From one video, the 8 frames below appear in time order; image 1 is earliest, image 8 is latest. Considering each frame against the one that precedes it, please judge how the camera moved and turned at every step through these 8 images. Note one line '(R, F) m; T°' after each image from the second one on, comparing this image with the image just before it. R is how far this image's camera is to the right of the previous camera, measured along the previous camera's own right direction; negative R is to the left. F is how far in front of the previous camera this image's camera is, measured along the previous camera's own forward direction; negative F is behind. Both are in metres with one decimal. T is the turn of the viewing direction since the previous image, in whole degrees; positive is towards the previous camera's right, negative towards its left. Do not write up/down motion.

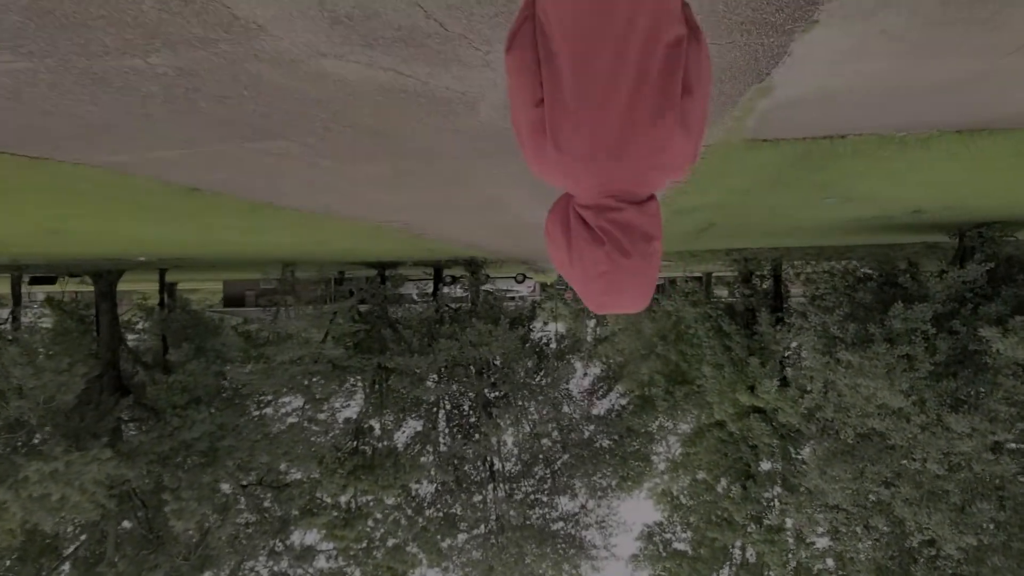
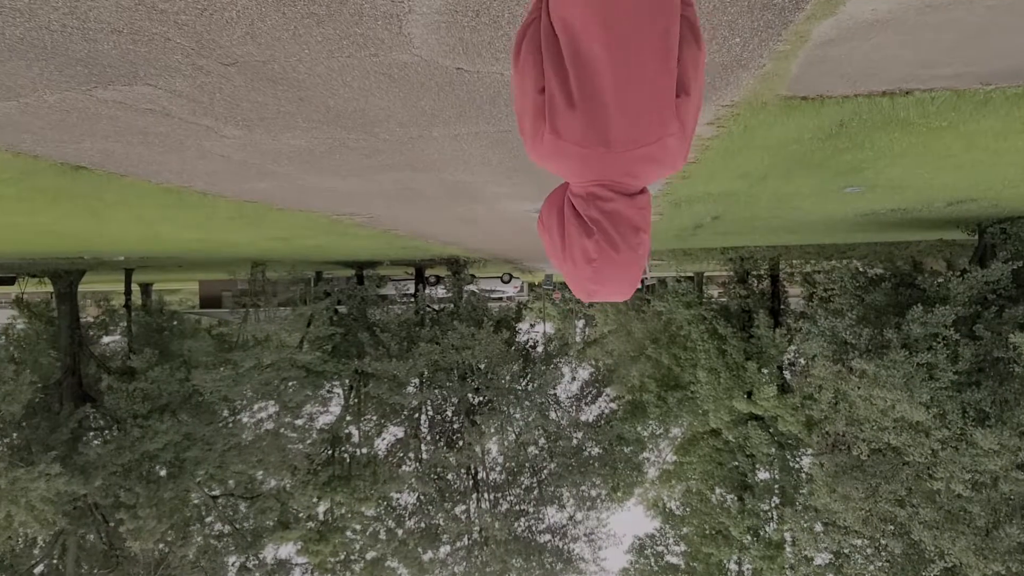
(+0.1, +0.8) m; +1°
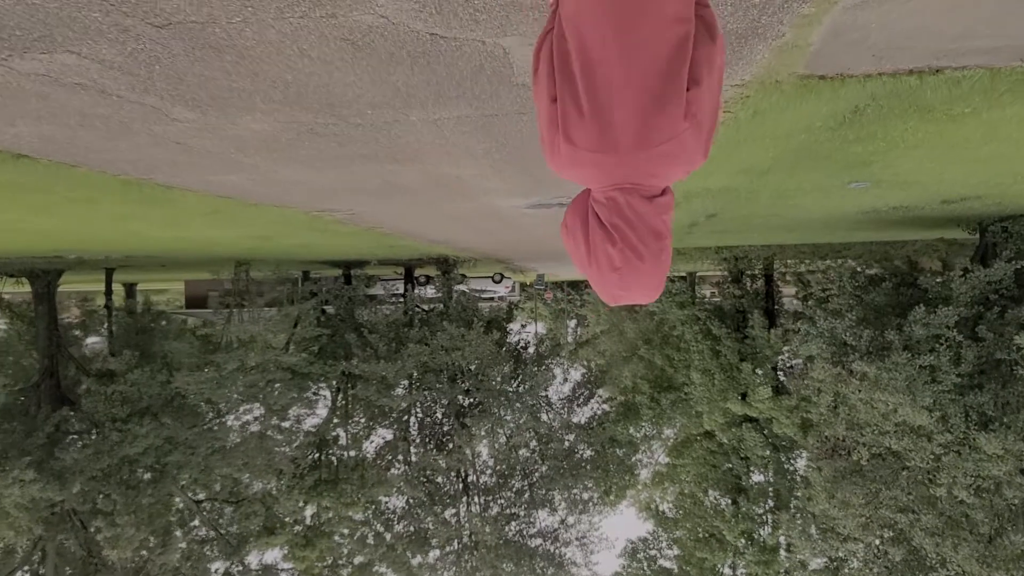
(0.0, +0.3) m; +1°
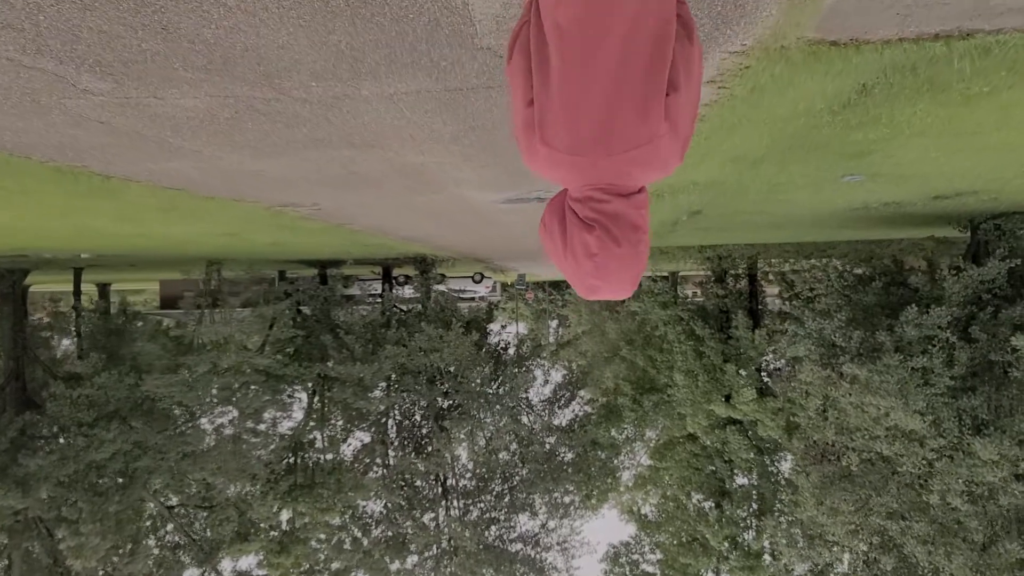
(0.0, +0.3) m; +1°
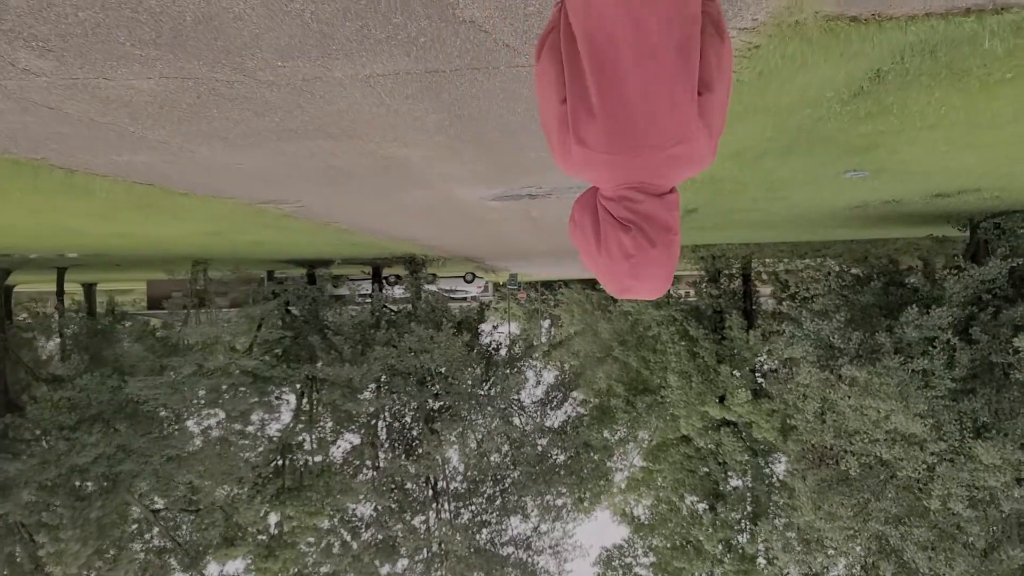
(0.0, +0.2) m; +1°
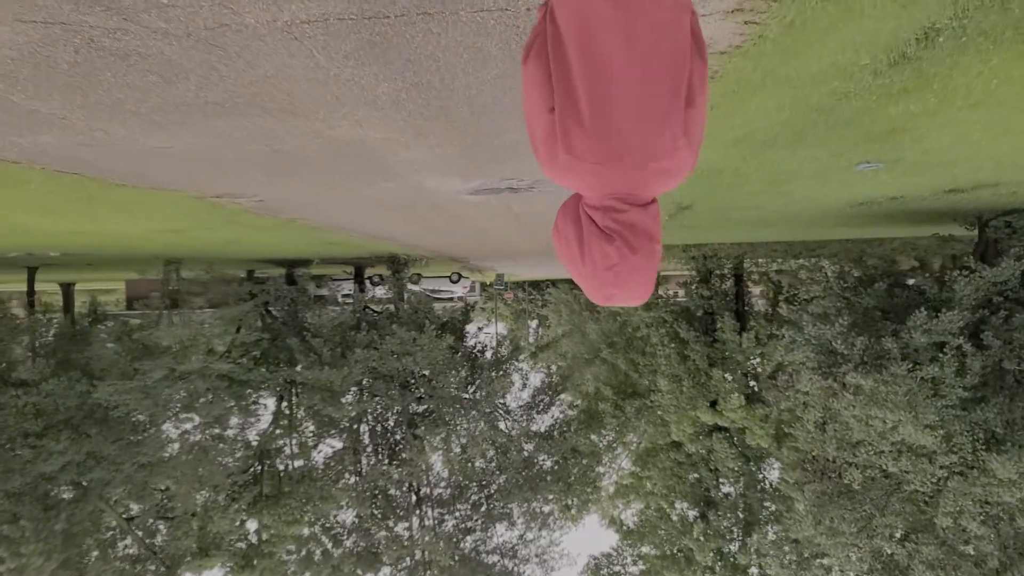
(0.0, +0.5) m; +1°
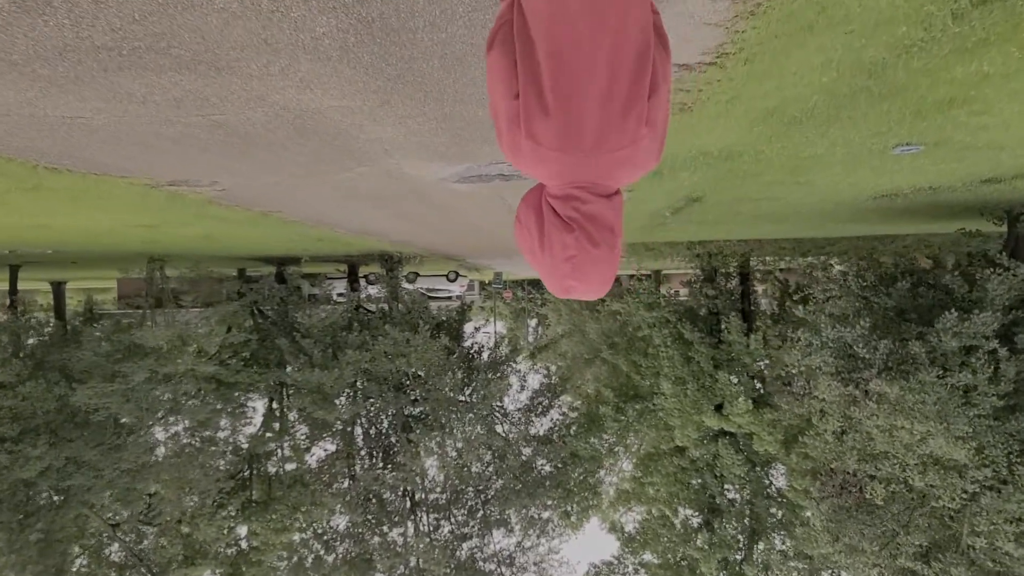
(0.0, +0.5) m; 0°
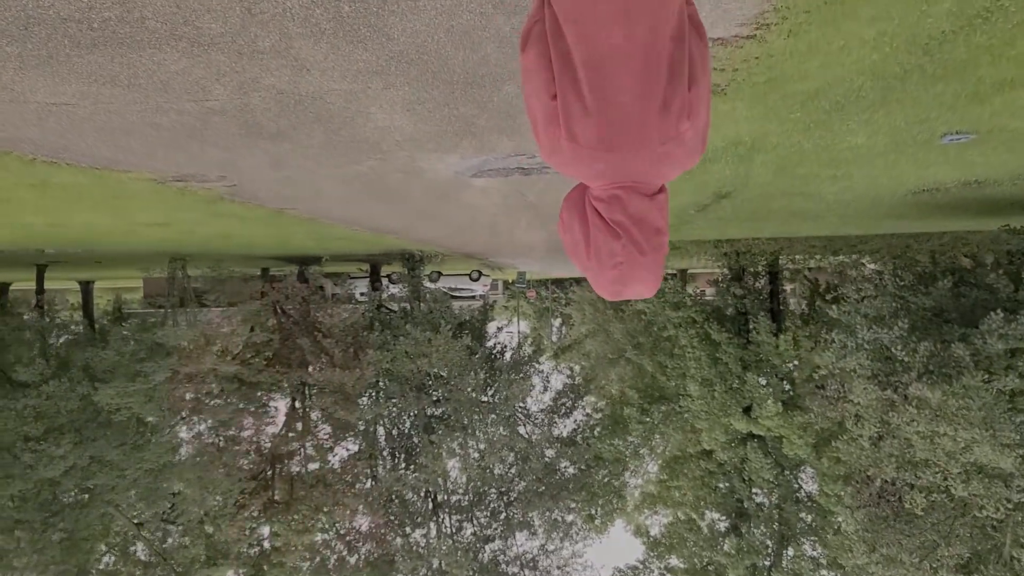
(0.0, +0.2) m; -2°
